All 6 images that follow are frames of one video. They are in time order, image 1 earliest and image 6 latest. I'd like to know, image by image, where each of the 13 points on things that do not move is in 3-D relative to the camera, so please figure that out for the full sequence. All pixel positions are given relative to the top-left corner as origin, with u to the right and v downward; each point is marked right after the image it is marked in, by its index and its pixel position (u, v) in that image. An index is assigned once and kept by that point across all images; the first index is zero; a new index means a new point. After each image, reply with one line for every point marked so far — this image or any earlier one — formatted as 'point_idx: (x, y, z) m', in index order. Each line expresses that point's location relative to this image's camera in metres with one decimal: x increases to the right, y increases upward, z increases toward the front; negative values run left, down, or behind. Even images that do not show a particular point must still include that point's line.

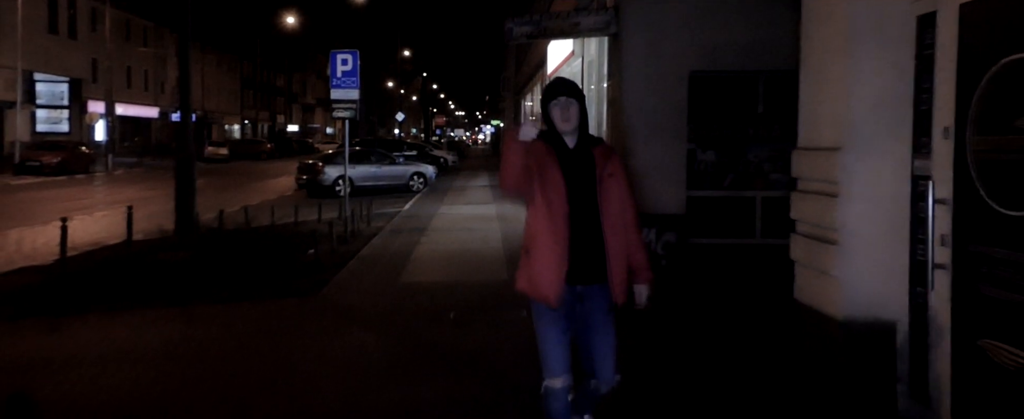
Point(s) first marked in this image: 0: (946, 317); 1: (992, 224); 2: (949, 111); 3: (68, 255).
0: (+2.4, -0.6, +3.8) m
1: (+2.5, -0.1, +3.4) m
2: (+2.5, +0.6, +3.8) m
3: (-7.6, -0.7, +11.6) m
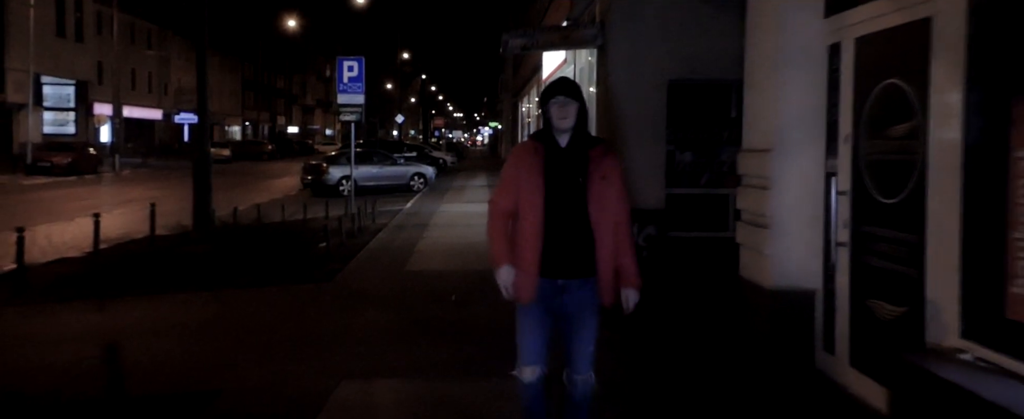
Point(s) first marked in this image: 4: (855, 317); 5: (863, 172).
0: (+2.4, -0.5, +4.8) m
1: (+2.4, 0.0, +4.4) m
2: (+2.4, +0.6, +4.8) m
3: (-7.6, -0.7, +12.6) m
4: (+2.4, -0.7, +4.7) m
5: (+2.4, +0.3, +4.7) m
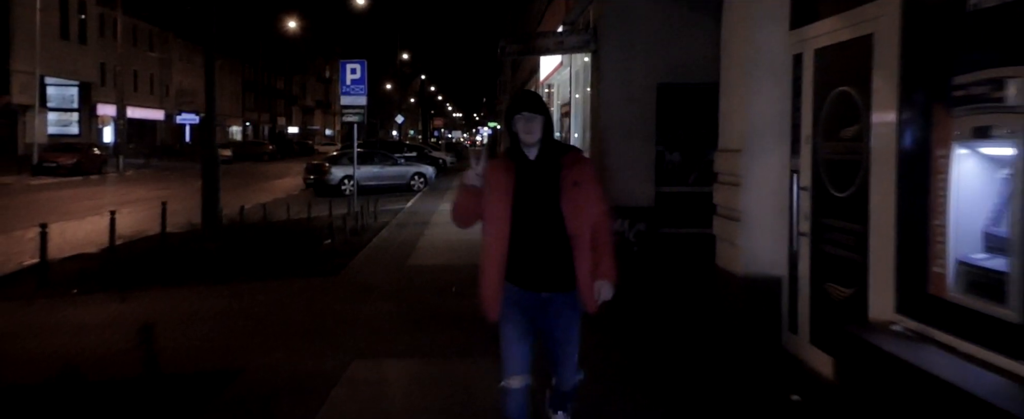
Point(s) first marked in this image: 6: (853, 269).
0: (+2.3, -0.5, +5.4) m
1: (+2.4, 0.0, +5.0) m
2: (+2.4, +0.7, +5.4) m
3: (-7.7, -0.6, +13.2) m
4: (+2.3, -0.7, +5.3) m
5: (+2.4, +0.3, +5.2) m
6: (+2.4, -0.4, +4.8) m
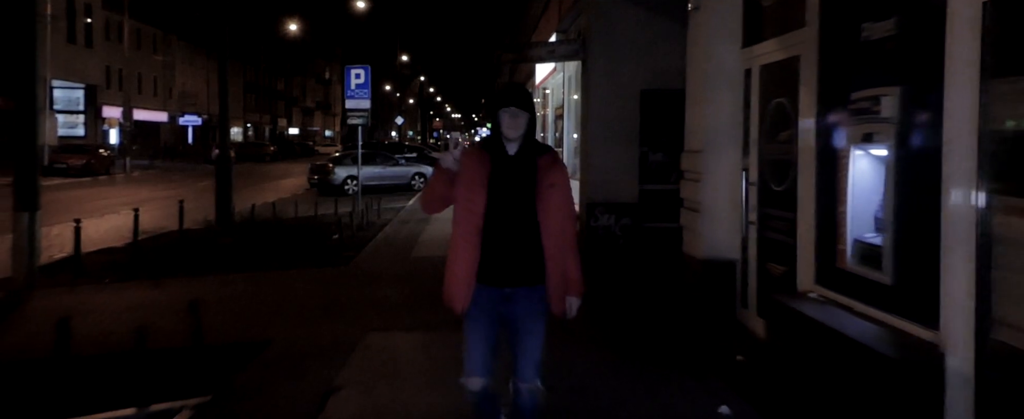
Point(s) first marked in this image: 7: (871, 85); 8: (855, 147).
0: (+2.3, -0.4, +6.3) m
1: (+2.3, +0.1, +6.0) m
2: (+2.3, +0.7, +6.3) m
3: (-7.8, -0.6, +14.1) m
4: (+2.3, -0.6, +6.2) m
5: (+2.3, +0.4, +6.2) m
6: (+2.3, -0.3, +5.8) m
7: (+2.3, +0.8, +4.4) m
8: (+2.3, +0.4, +4.6) m
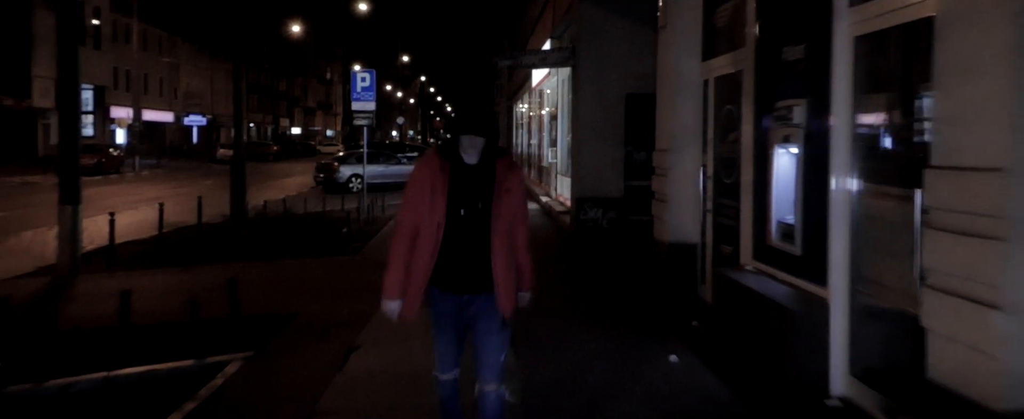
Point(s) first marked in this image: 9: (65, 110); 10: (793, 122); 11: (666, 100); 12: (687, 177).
0: (+2.2, -0.3, +7.4) m
1: (+2.2, +0.2, +7.1) m
2: (+2.2, +0.9, +7.4) m
3: (-7.9, -0.5, +15.2) m
4: (+2.2, -0.5, +7.3) m
5: (+2.2, +0.5, +7.3) m
6: (+2.2, -0.2, +6.9) m
7: (+2.2, +0.9, +5.5) m
8: (+2.2, +0.5, +5.7) m
9: (-7.0, +1.5, +10.6) m
10: (+2.2, +0.7, +5.4) m
11: (+1.8, +1.3, +8.1) m
12: (+2.0, +0.4, +7.9) m
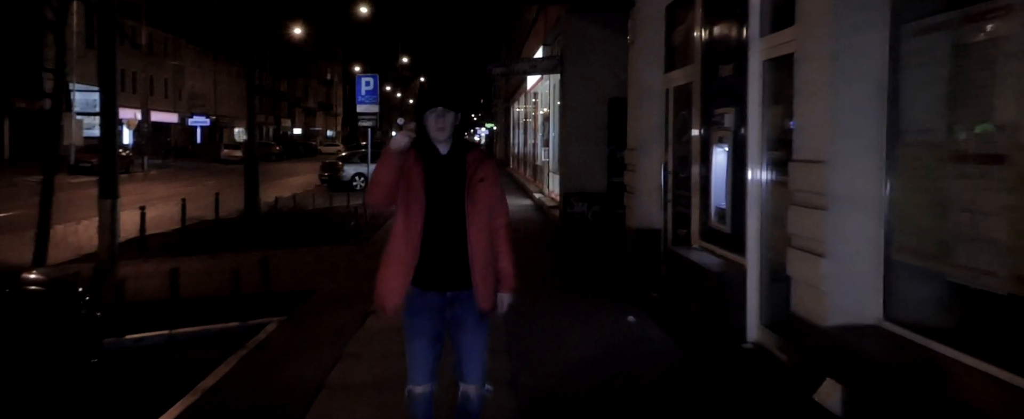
0: (+2.0, -0.2, +8.7) m
1: (+2.1, +0.4, +8.4) m
2: (+2.1, +1.0, +8.7) m
3: (-8.0, -0.4, +16.5) m
4: (+2.0, -0.4, +8.6) m
5: (+2.1, +0.6, +8.6) m
6: (+2.1, -0.1, +8.1) m
7: (+2.1, +1.0, +6.8) m
8: (+2.1, +0.7, +7.0) m
9: (-7.1, +1.7, +11.9) m
10: (+2.1, +0.8, +6.7) m
11: (+1.7, +1.4, +9.4) m
12: (+1.9, +0.5, +9.2) m
